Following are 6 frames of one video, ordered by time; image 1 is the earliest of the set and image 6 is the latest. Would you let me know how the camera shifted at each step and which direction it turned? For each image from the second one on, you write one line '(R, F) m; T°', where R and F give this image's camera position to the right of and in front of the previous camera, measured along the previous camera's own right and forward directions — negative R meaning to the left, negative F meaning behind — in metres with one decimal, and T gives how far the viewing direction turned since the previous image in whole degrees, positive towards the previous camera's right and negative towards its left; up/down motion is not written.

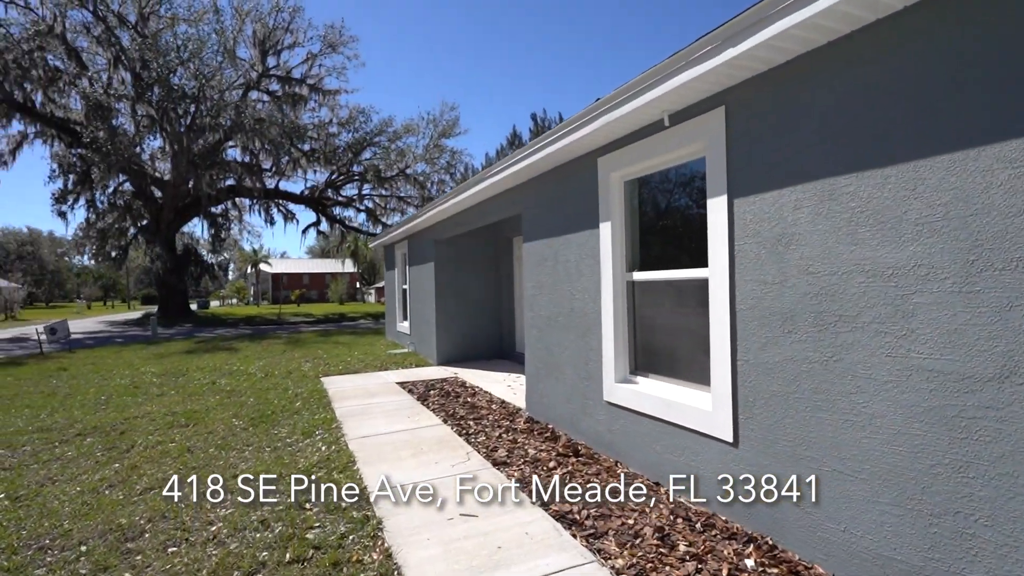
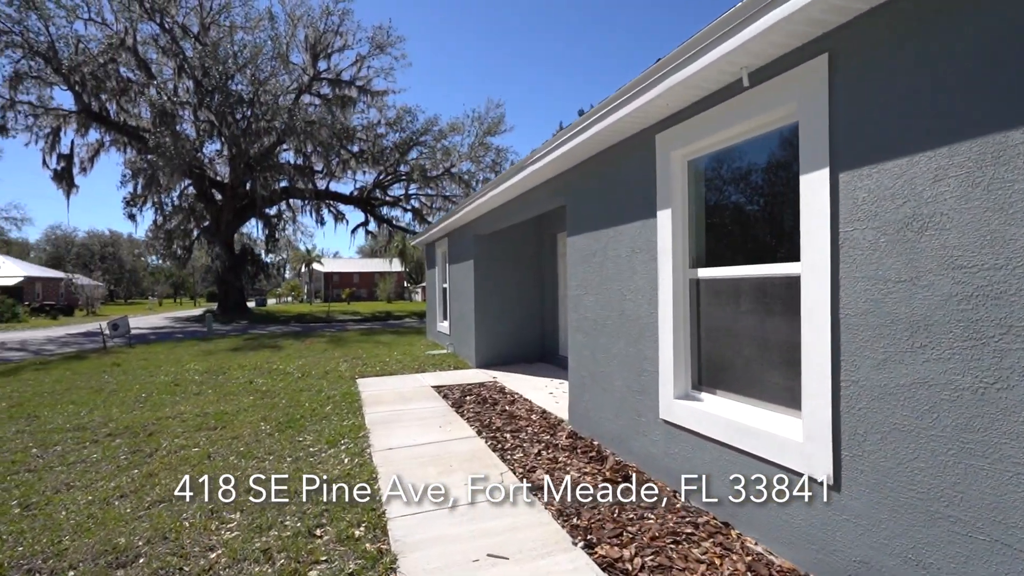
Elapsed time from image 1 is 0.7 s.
(0.0, +0.5) m; -5°
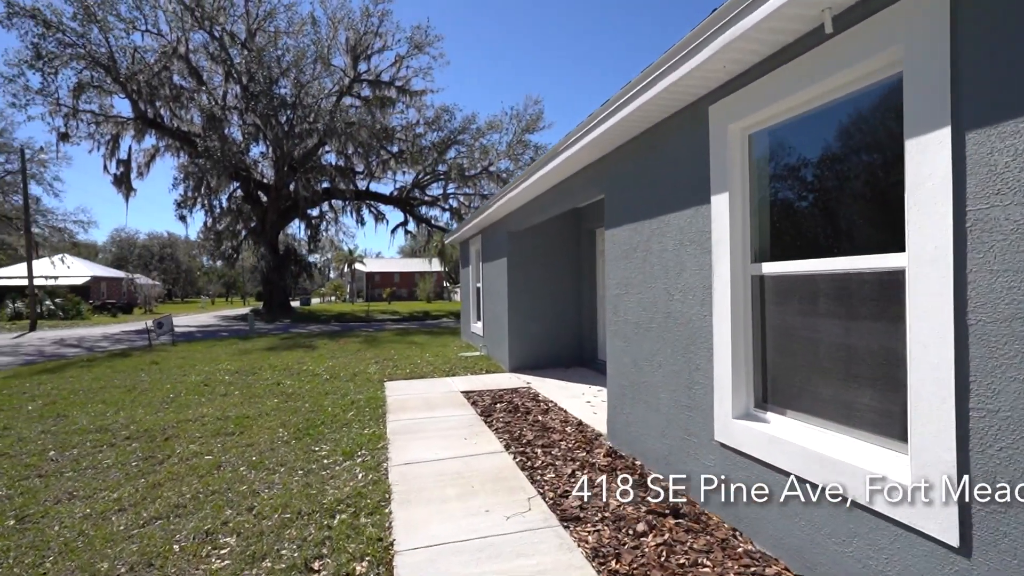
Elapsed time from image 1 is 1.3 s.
(+0.1, +0.5) m; -5°
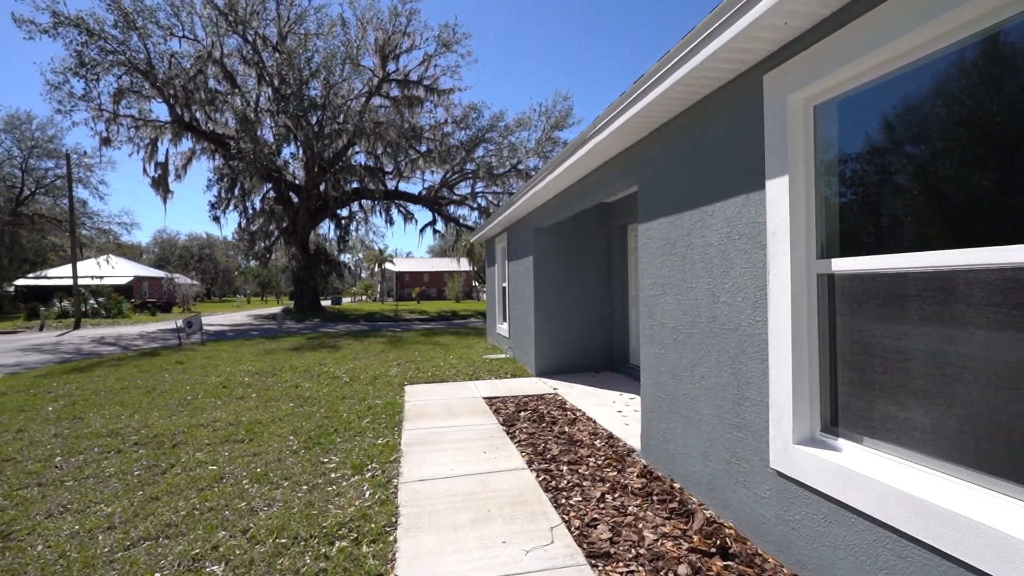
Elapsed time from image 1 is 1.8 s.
(+0.1, +0.4) m; -3°
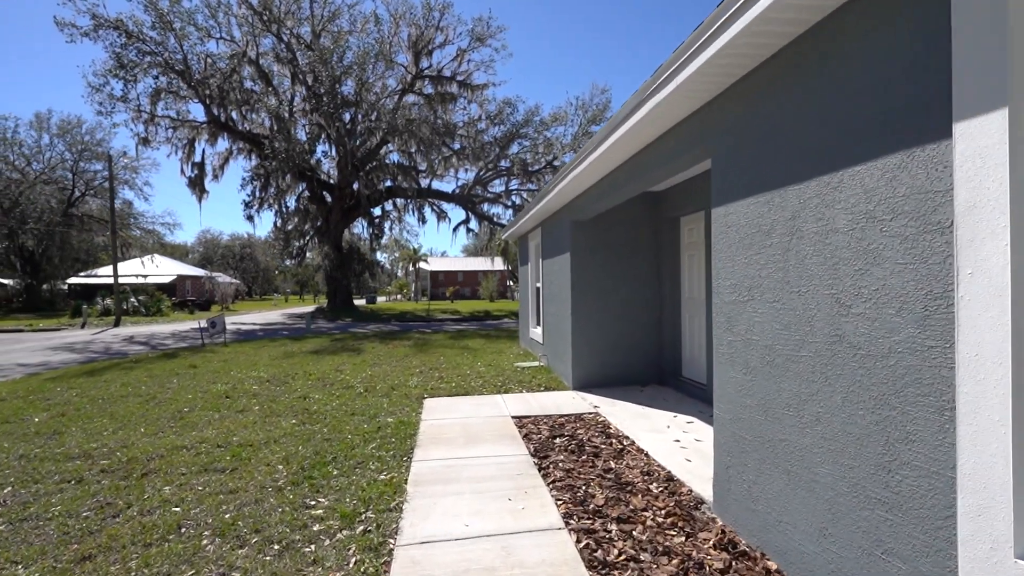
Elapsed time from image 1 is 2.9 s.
(0.0, +0.9) m; -4°
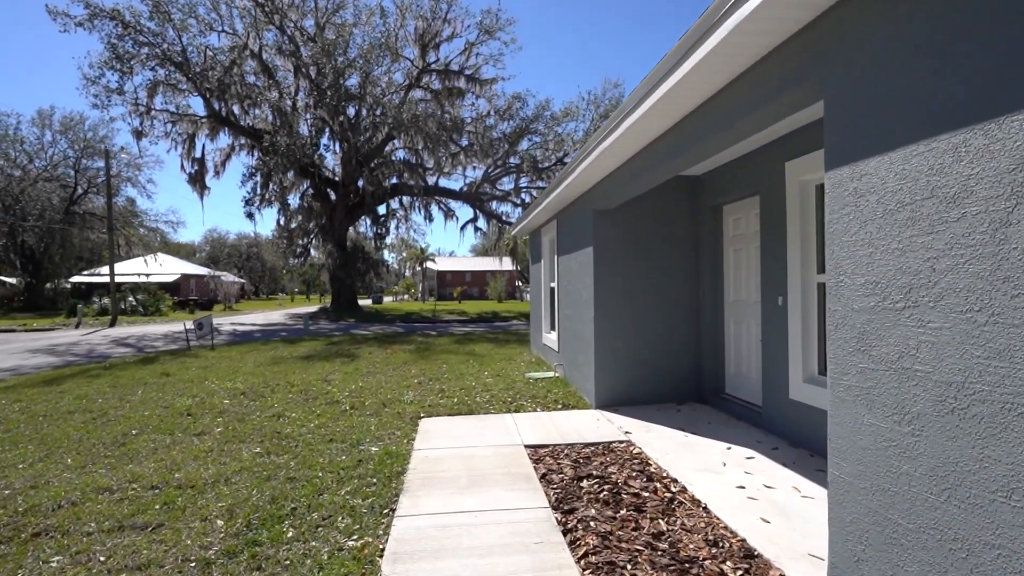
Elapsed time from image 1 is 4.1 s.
(0.0, +1.0) m; -1°
